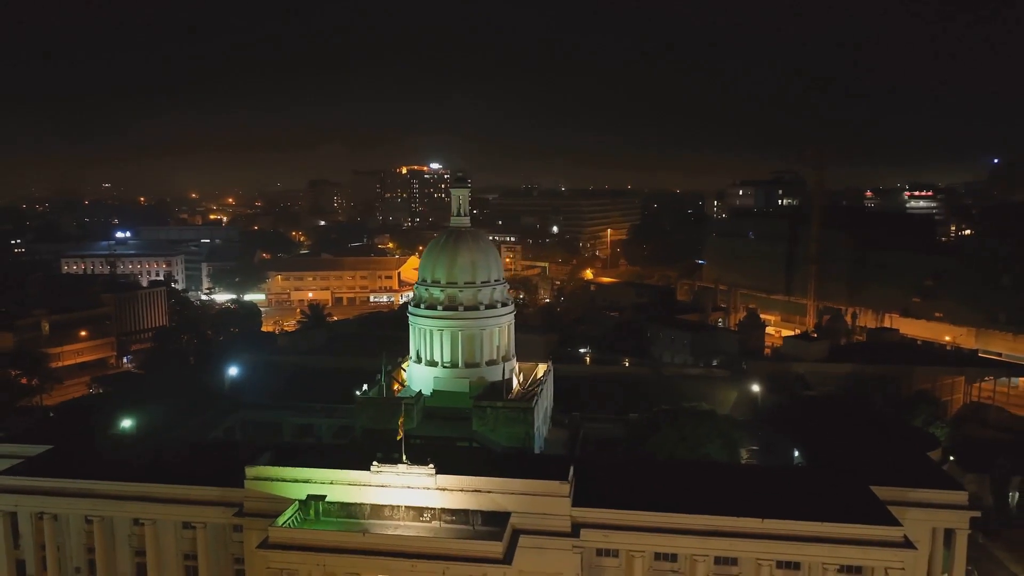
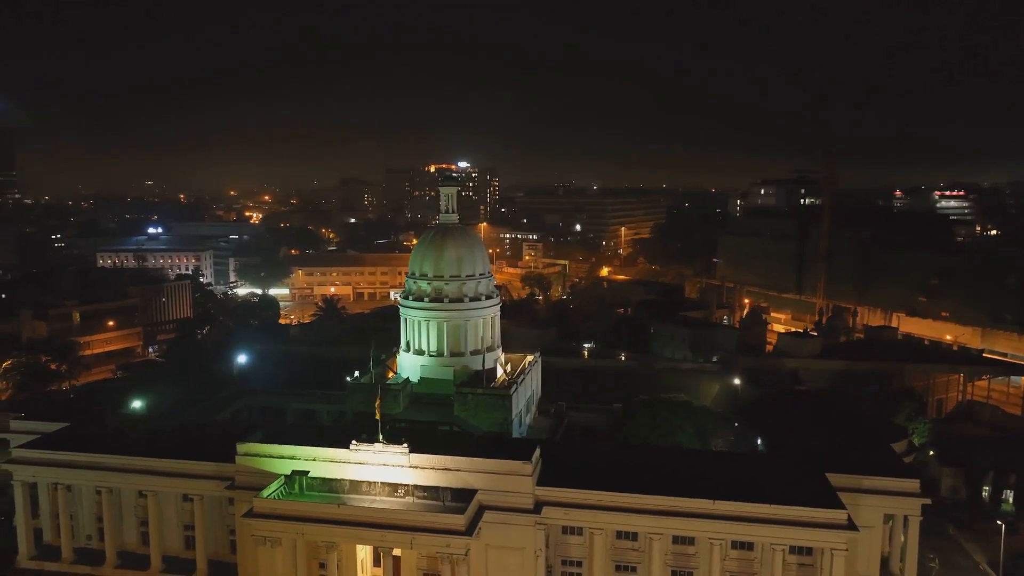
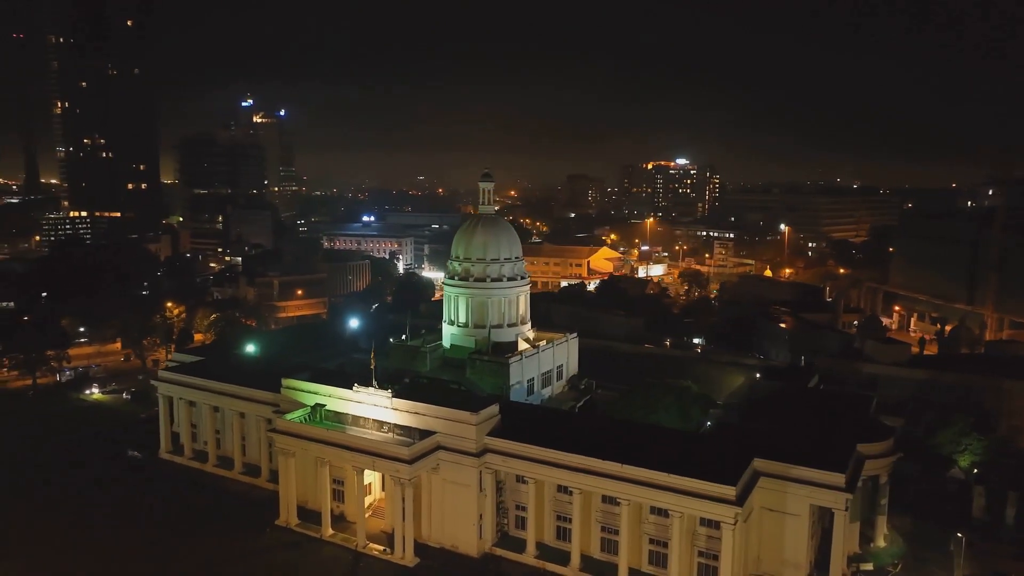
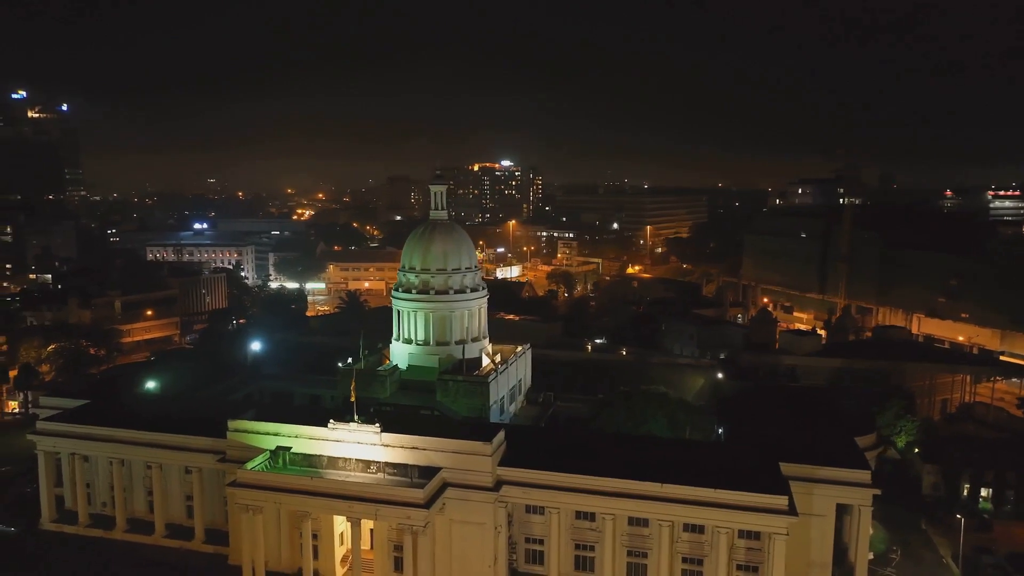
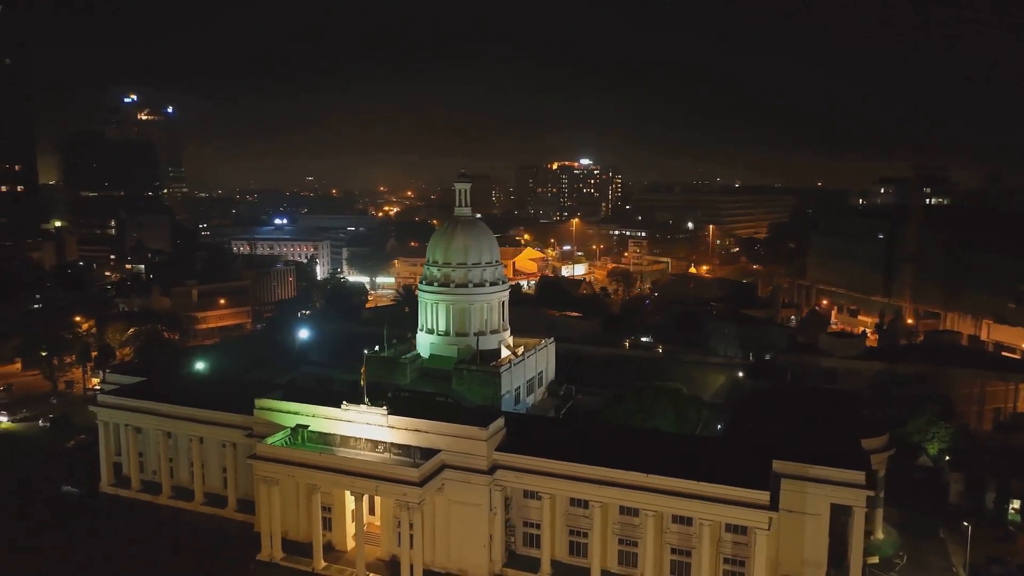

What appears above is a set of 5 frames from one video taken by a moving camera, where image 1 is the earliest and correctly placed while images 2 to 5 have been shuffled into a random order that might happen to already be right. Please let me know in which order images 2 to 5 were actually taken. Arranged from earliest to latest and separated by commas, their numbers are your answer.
2, 4, 5, 3
